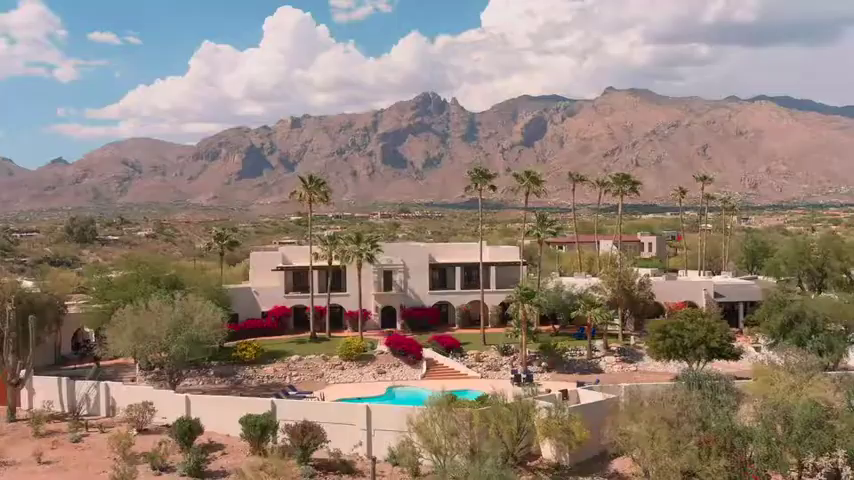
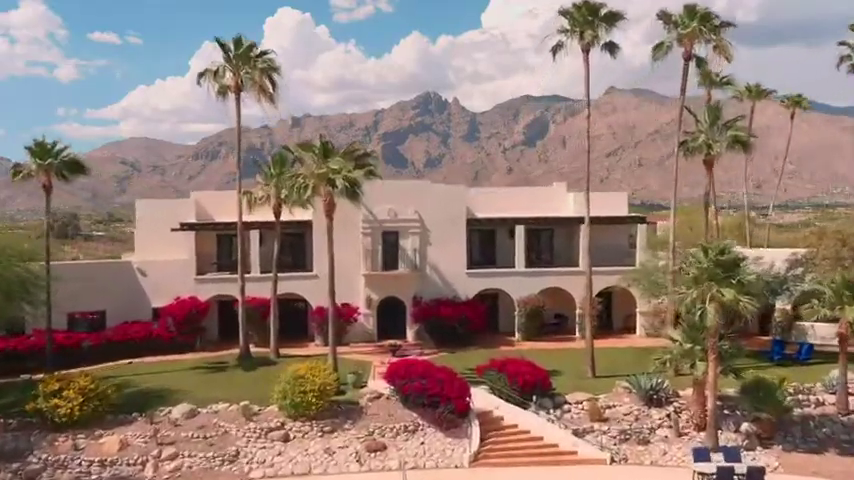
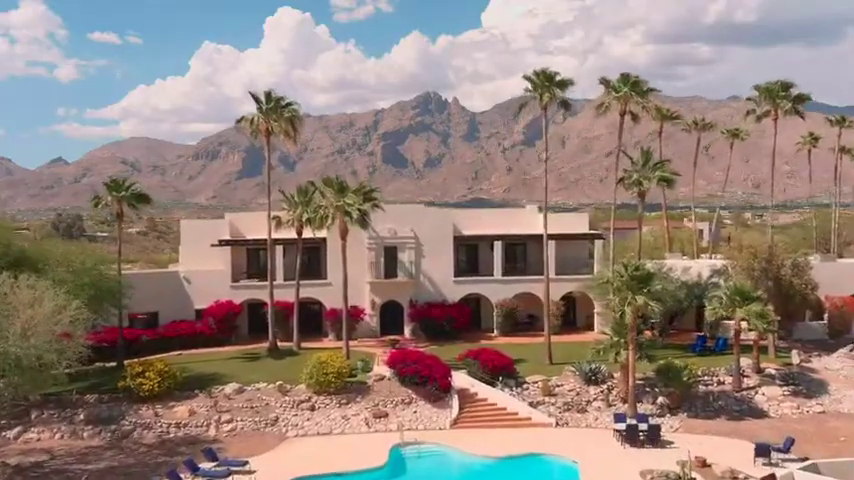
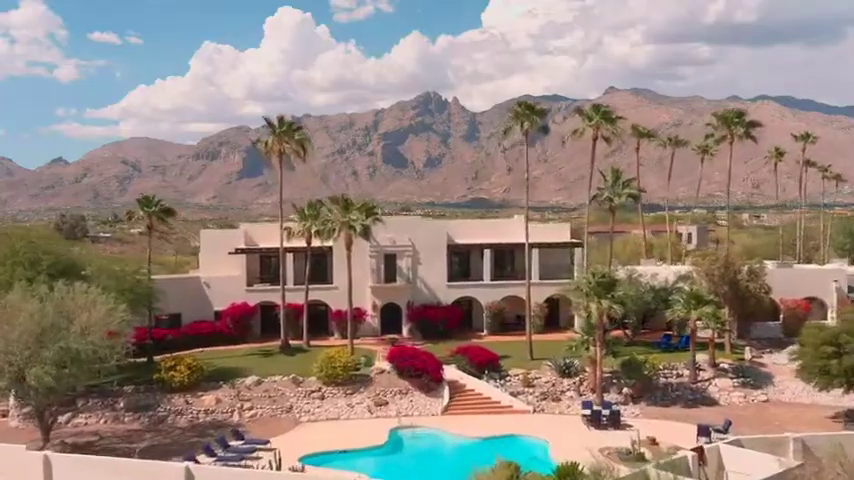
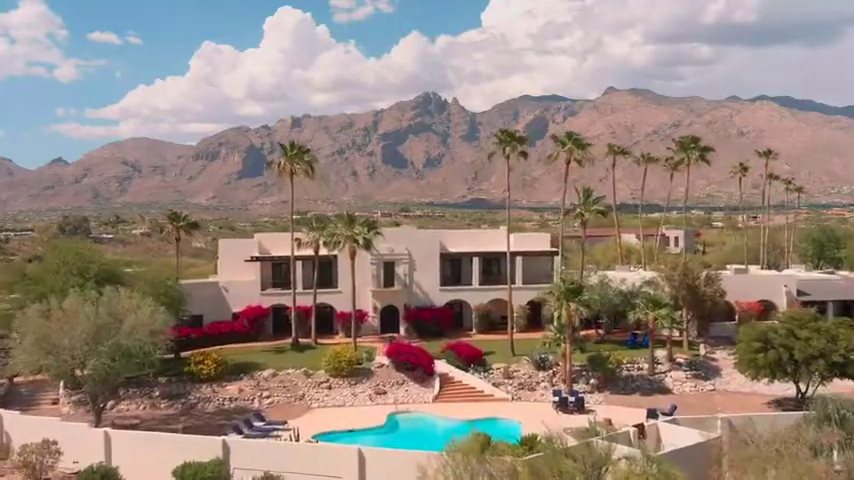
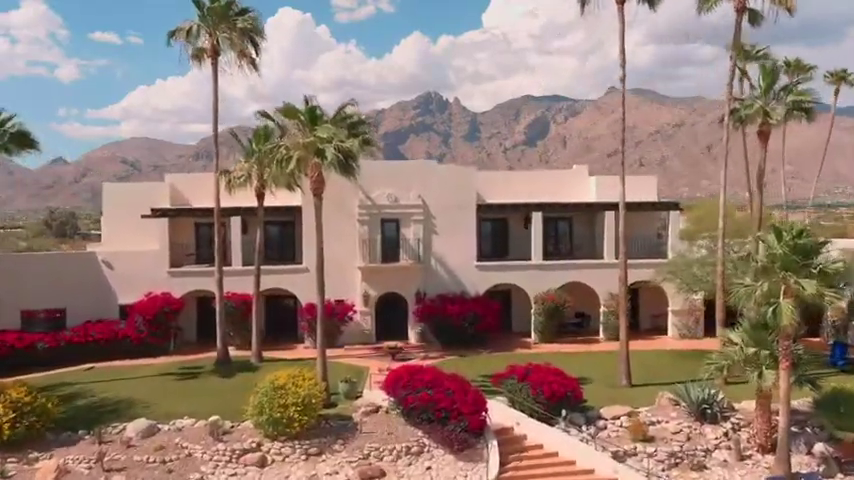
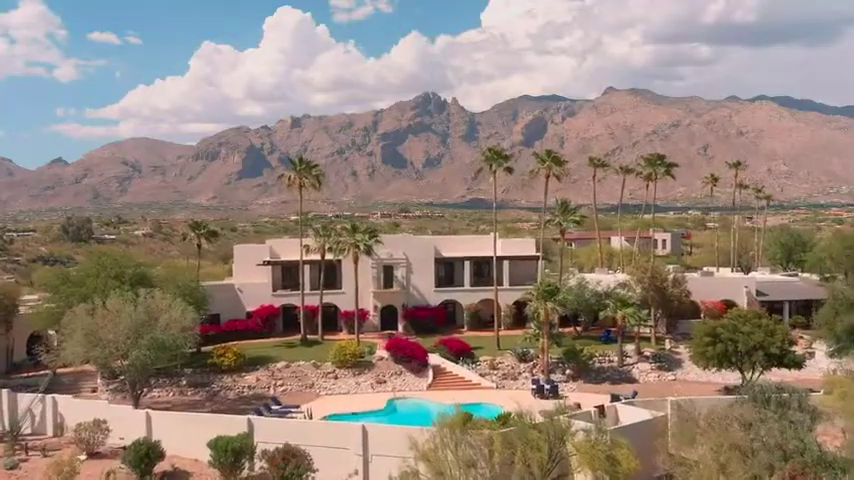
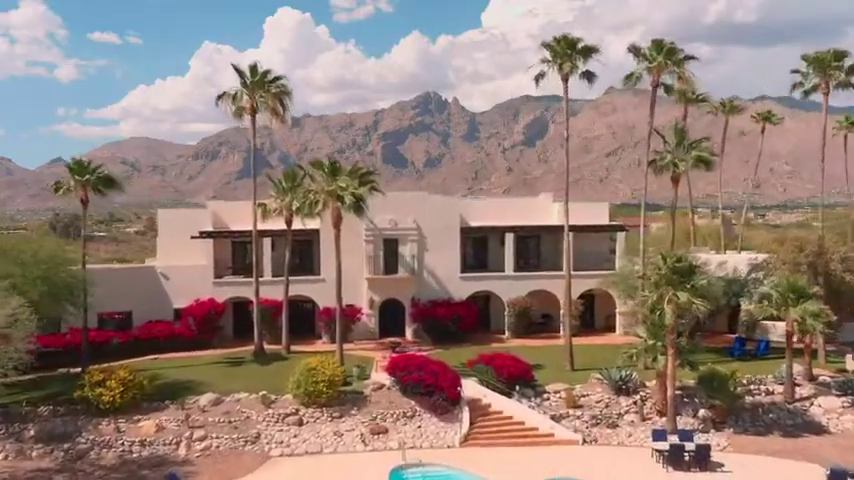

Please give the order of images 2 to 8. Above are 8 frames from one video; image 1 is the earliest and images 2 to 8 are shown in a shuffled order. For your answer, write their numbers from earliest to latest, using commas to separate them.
7, 5, 4, 3, 8, 2, 6
